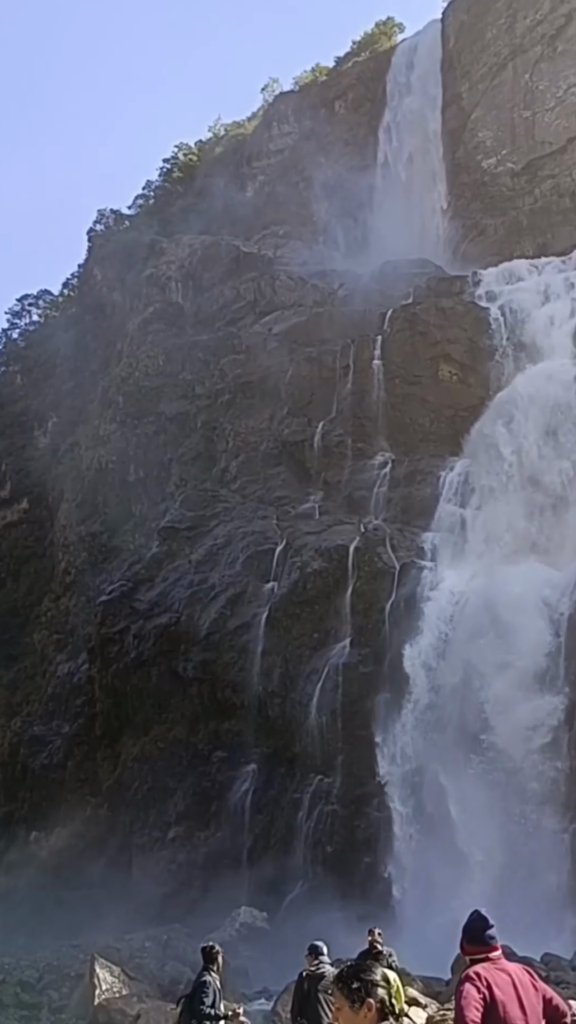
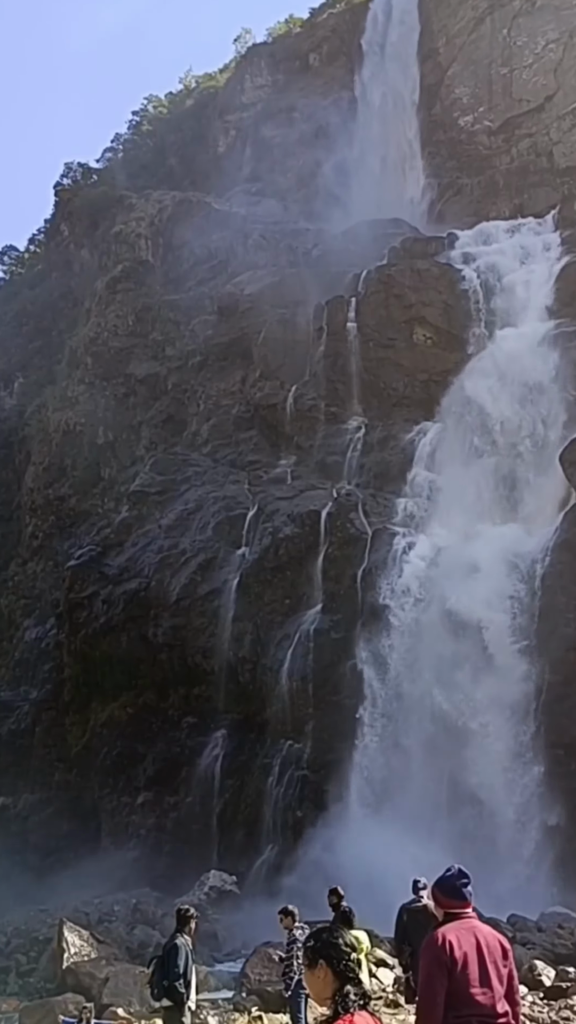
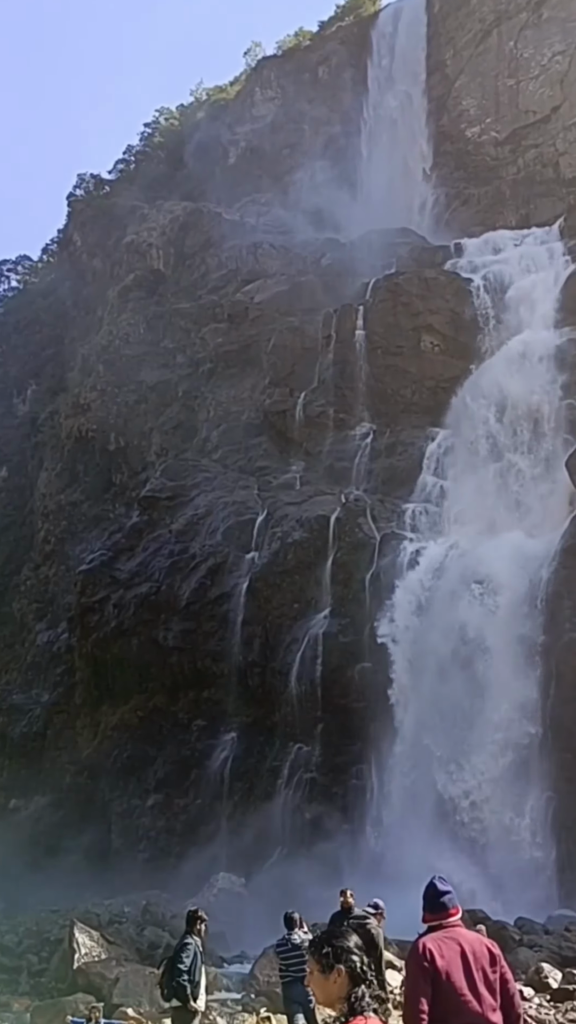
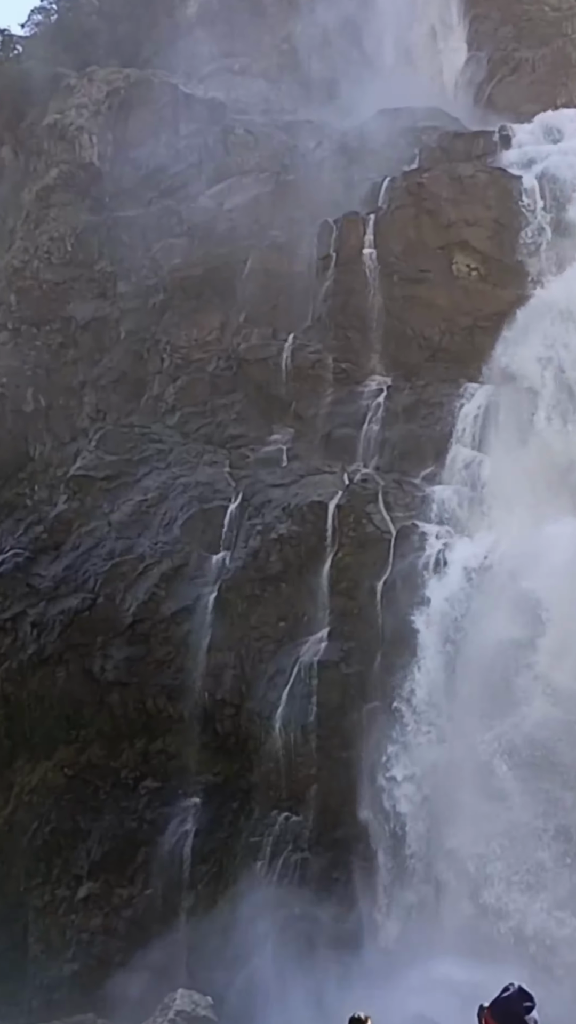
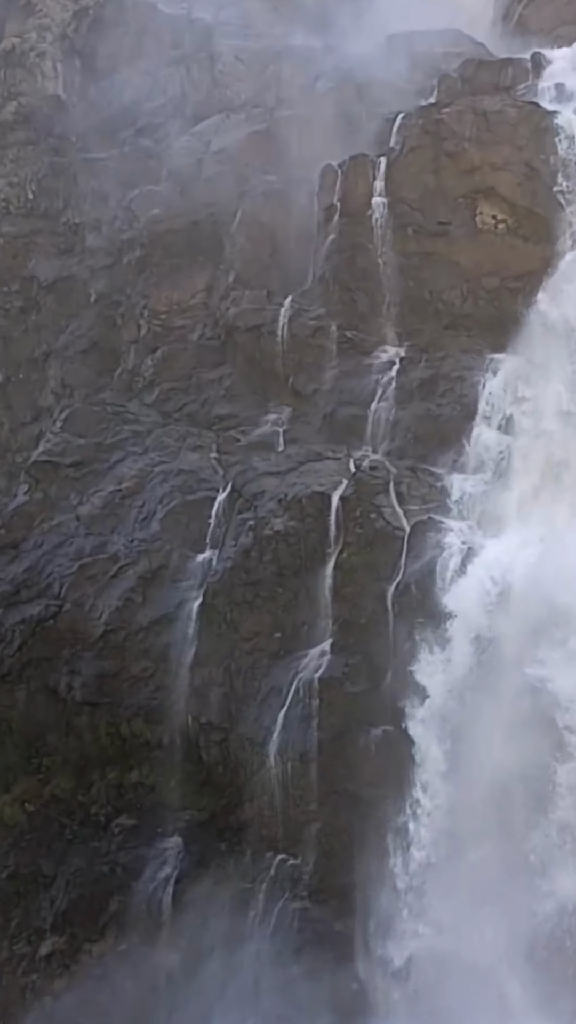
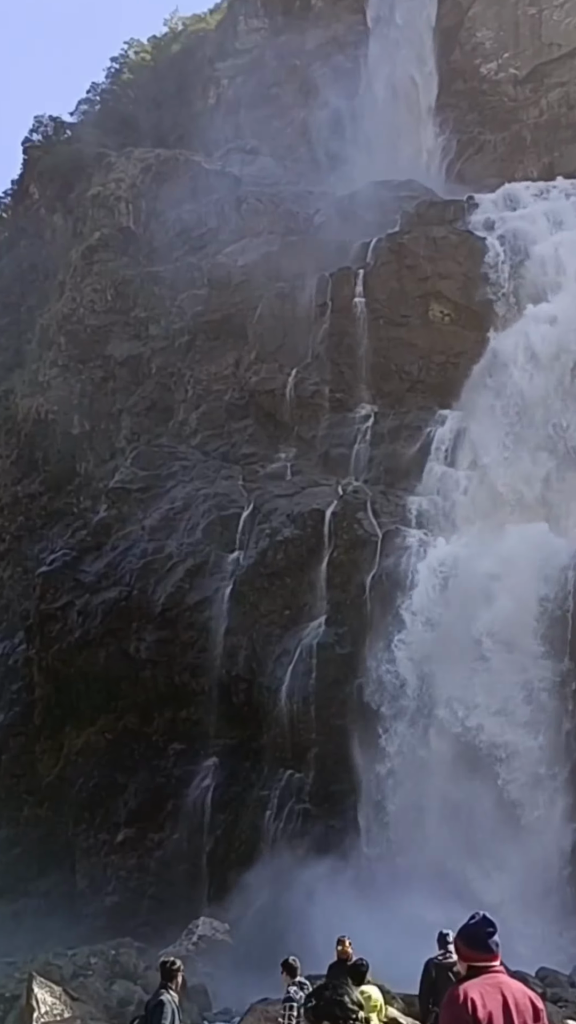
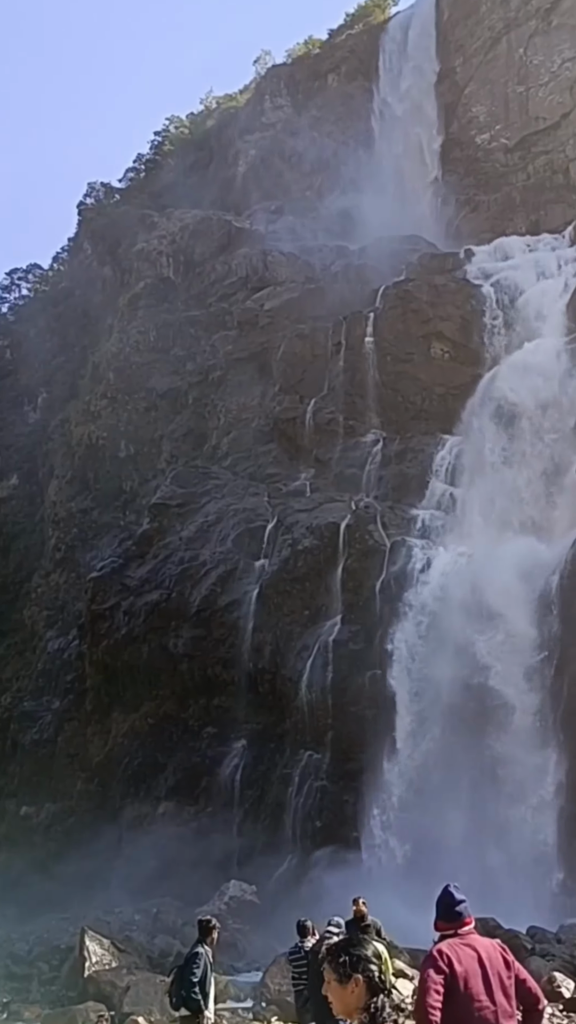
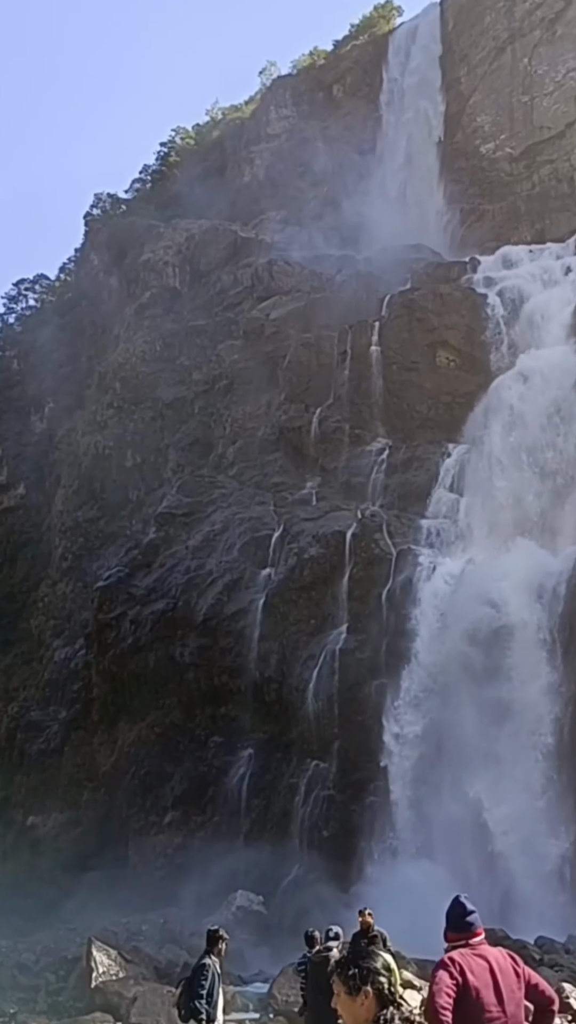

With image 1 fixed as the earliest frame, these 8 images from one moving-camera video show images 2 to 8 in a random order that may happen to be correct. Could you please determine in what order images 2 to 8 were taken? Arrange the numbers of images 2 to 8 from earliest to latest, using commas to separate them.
8, 7, 3, 2, 6, 4, 5
